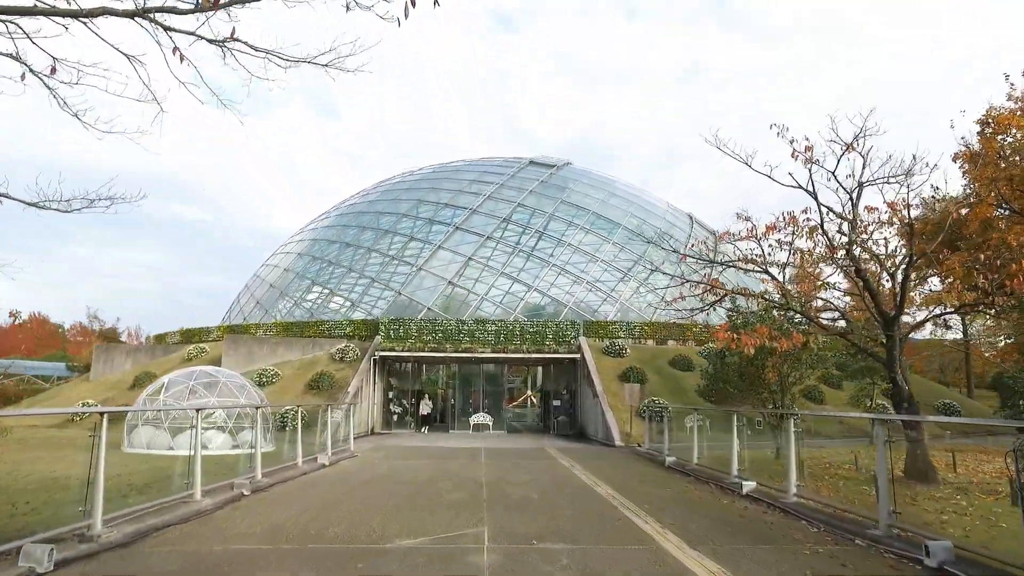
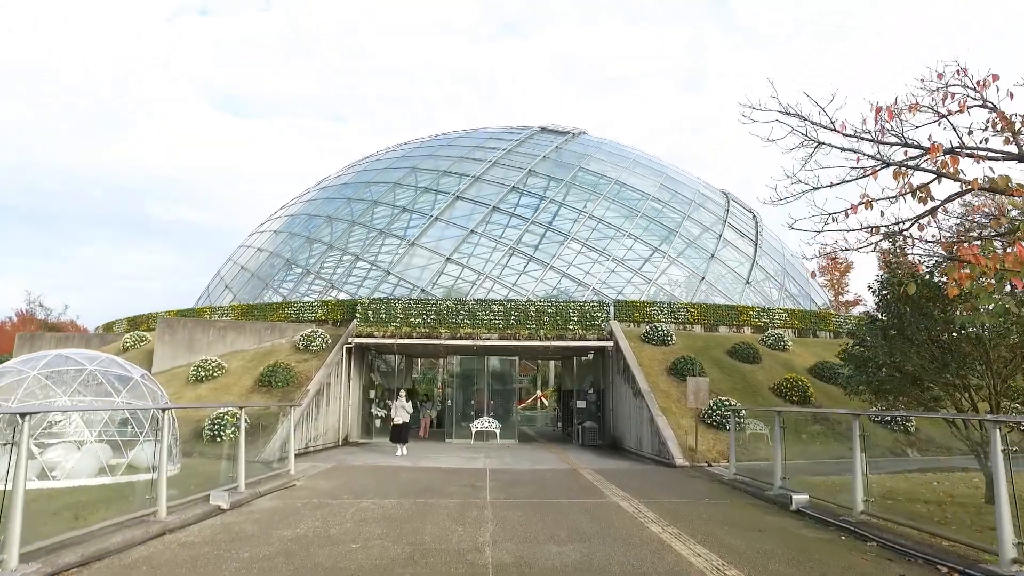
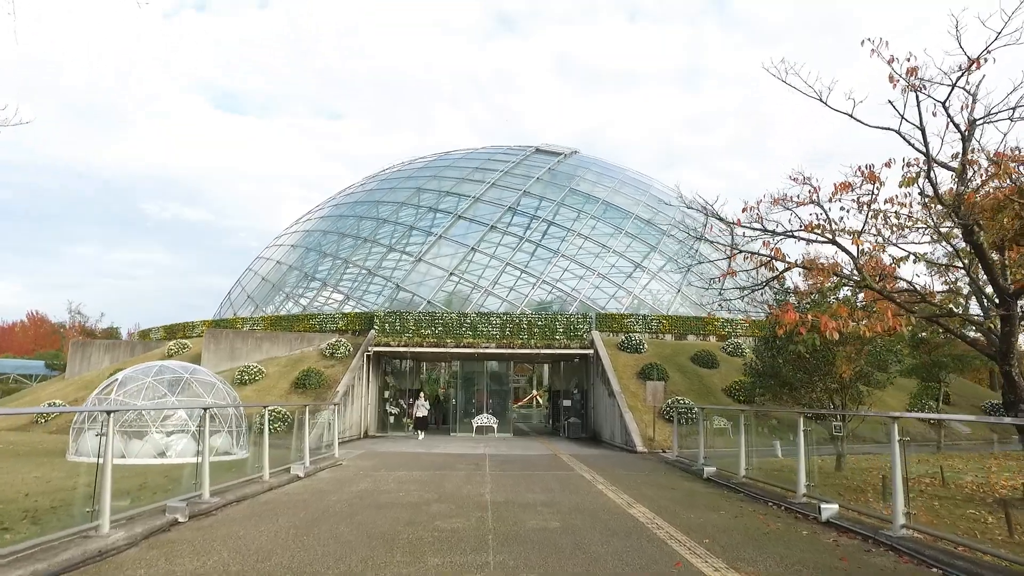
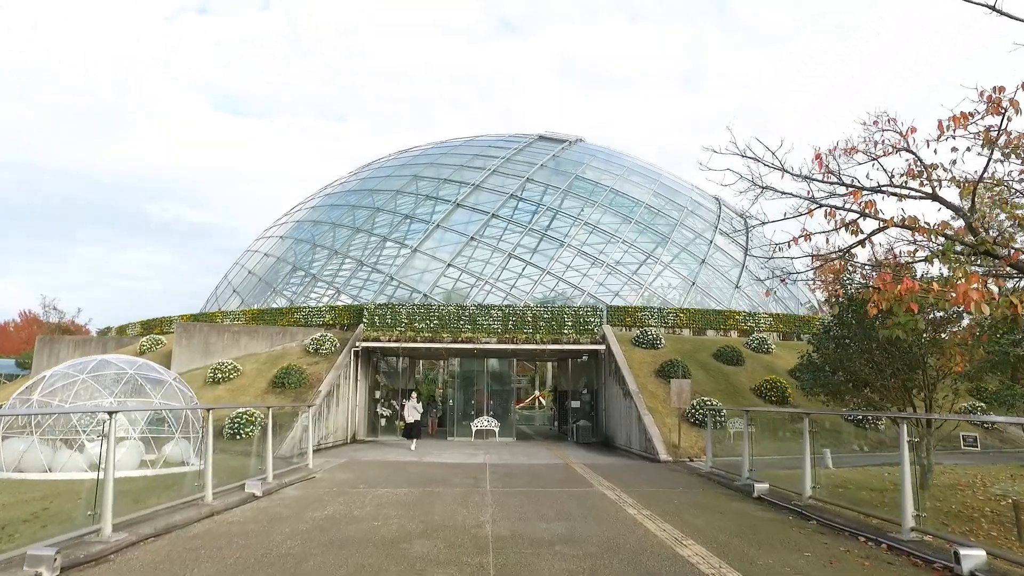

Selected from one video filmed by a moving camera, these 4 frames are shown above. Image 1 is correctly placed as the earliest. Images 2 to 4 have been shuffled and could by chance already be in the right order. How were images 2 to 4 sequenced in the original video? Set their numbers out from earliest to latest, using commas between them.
3, 4, 2
